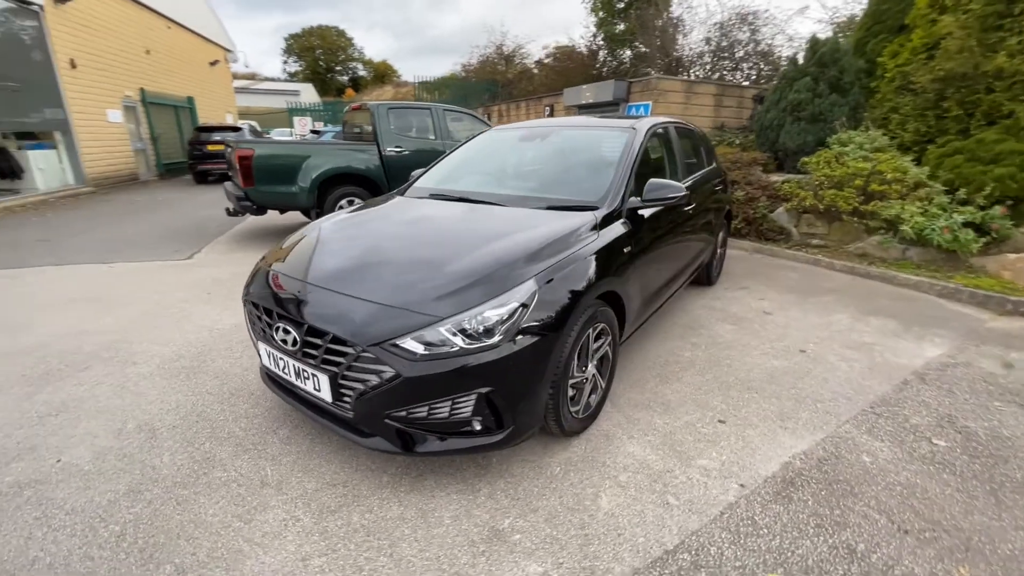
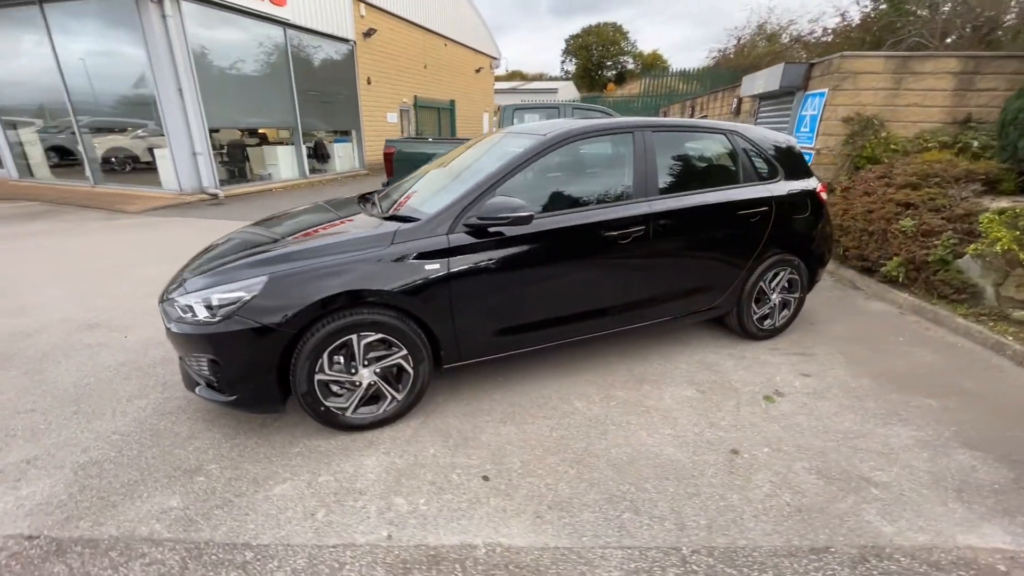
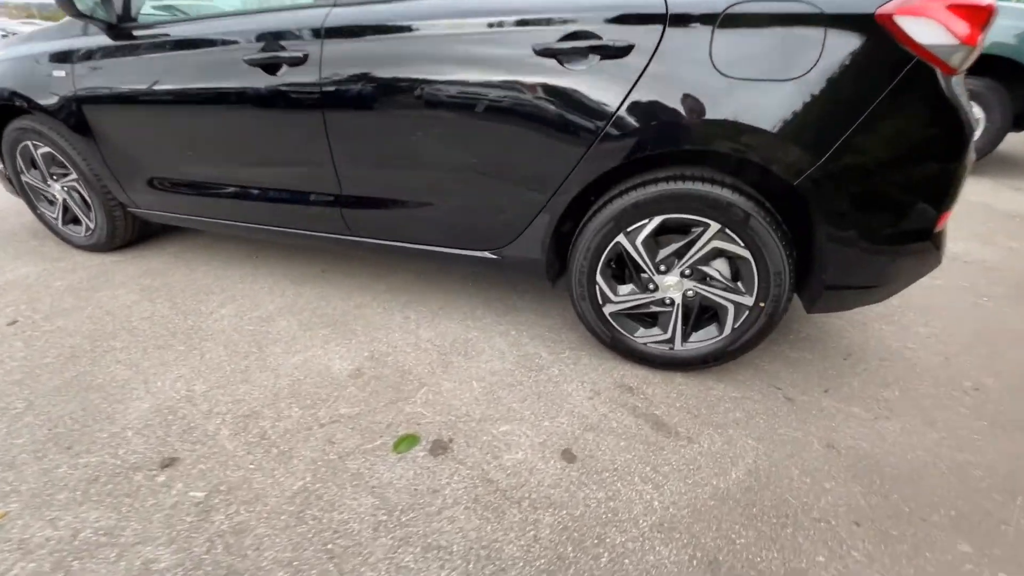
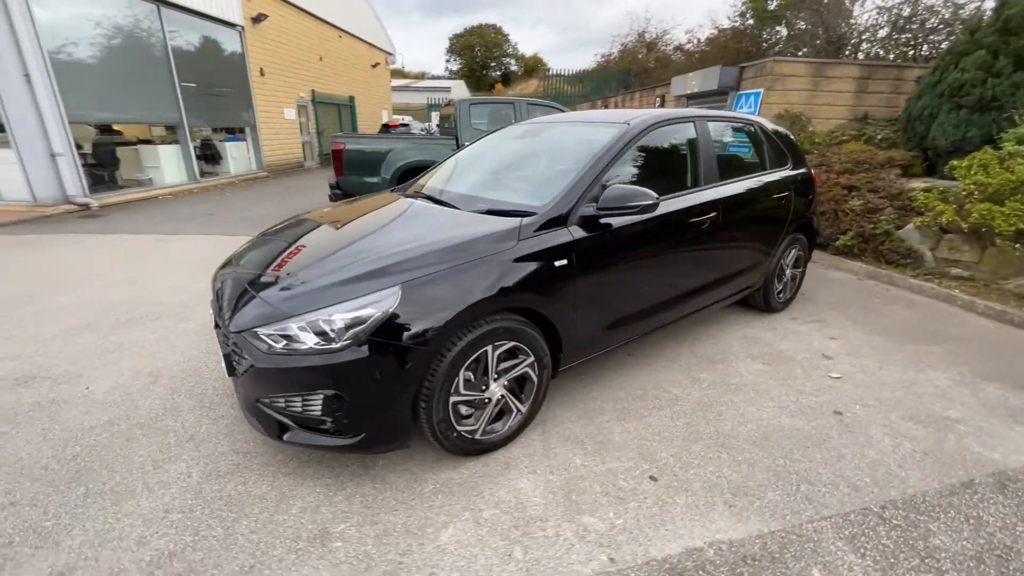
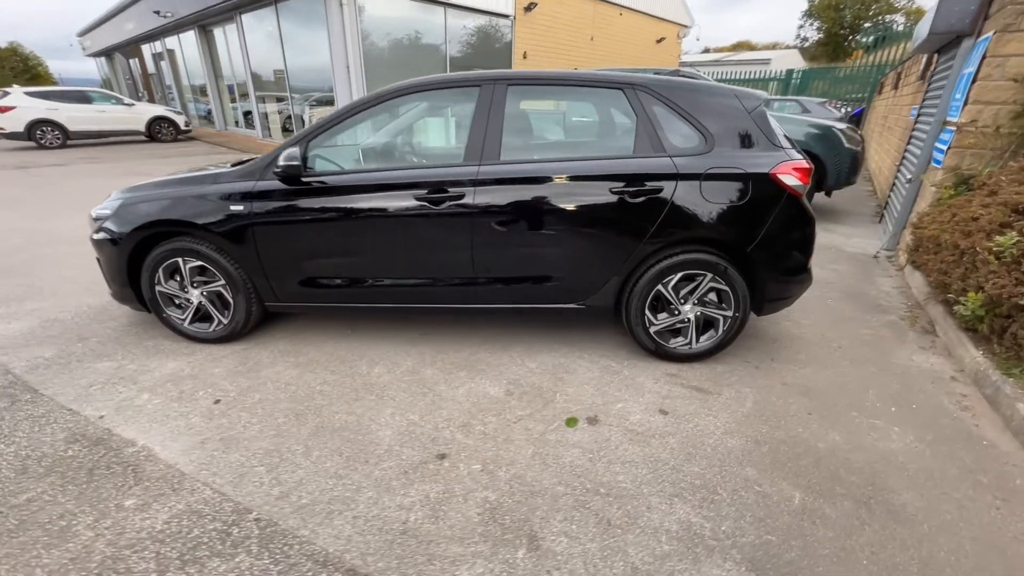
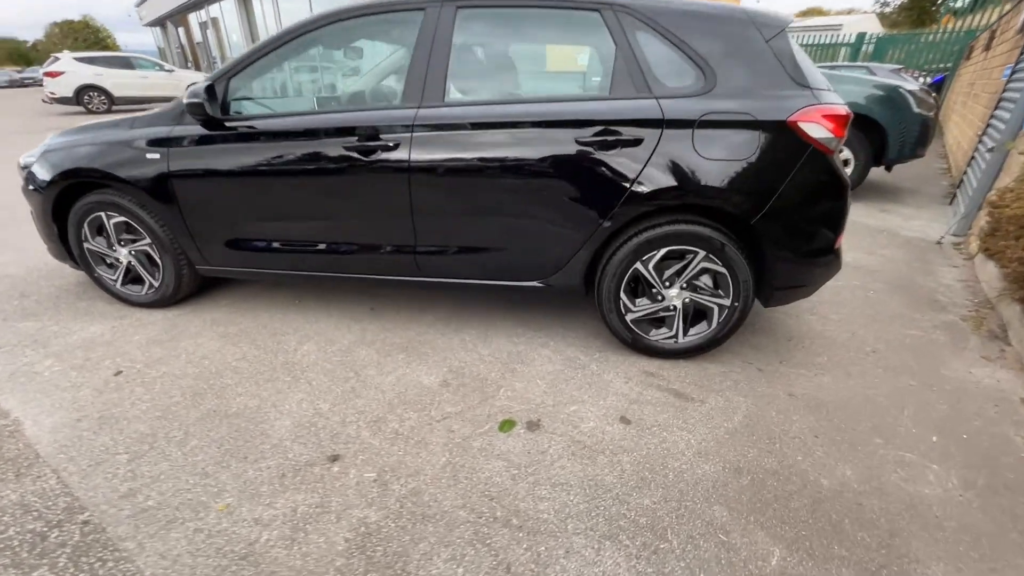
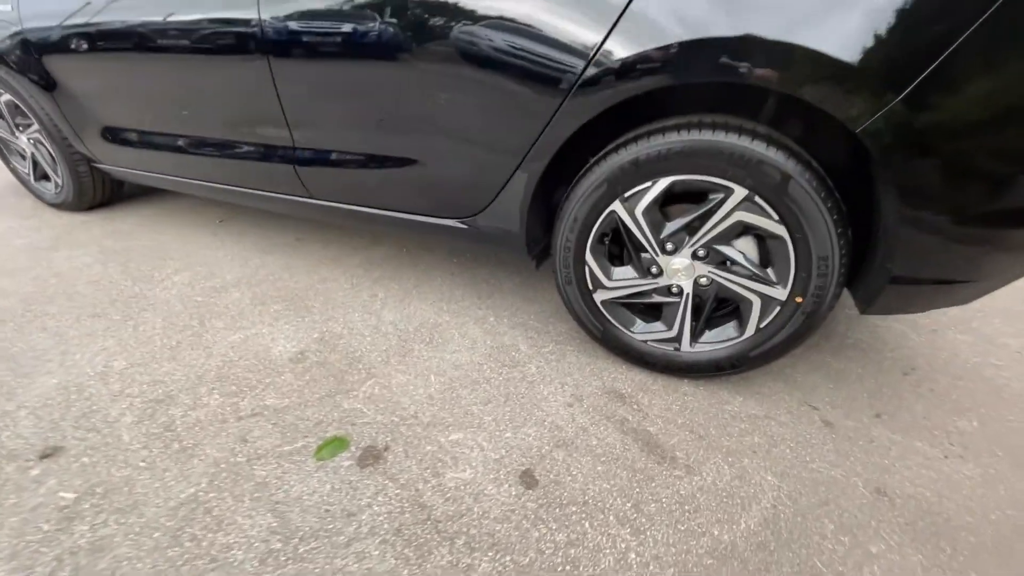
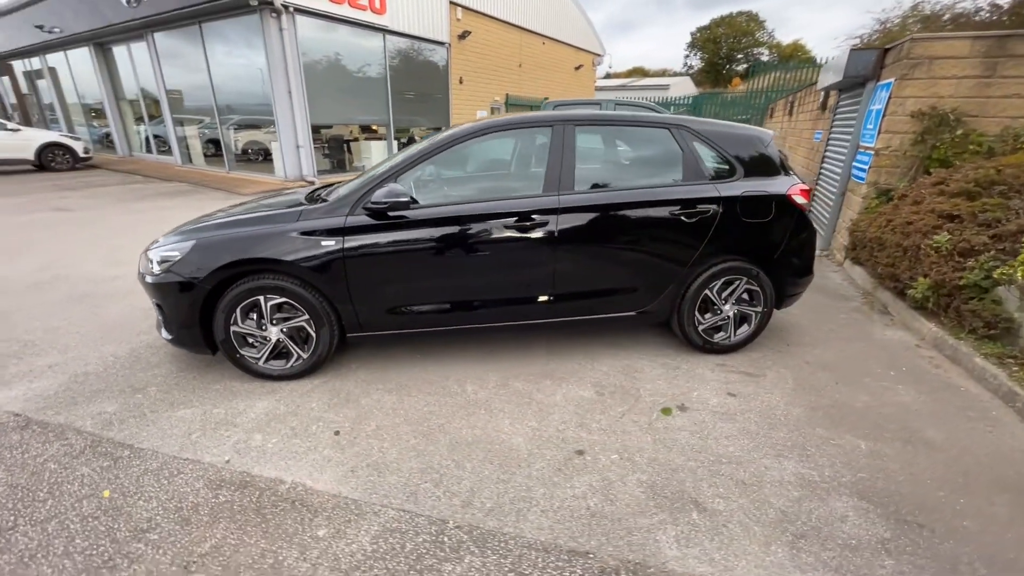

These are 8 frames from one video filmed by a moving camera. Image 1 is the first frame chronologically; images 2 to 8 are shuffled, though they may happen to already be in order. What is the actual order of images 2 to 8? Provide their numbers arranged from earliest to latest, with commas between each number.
4, 2, 8, 5, 6, 3, 7
